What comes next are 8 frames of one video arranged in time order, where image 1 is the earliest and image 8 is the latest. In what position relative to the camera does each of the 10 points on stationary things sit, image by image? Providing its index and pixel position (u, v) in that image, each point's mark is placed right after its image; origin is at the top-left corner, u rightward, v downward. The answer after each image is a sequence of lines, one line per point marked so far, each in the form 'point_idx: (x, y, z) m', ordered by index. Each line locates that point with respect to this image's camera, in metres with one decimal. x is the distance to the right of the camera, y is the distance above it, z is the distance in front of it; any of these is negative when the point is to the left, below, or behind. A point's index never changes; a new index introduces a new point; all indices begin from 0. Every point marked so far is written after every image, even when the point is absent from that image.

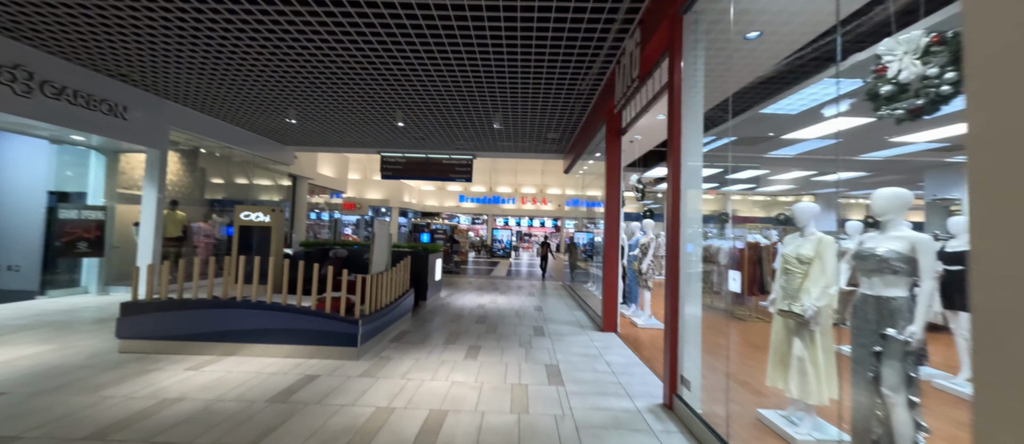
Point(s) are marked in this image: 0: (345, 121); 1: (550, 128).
0: (-3.6, +2.2, +6.4) m
1: (+0.9, +2.2, +6.9) m
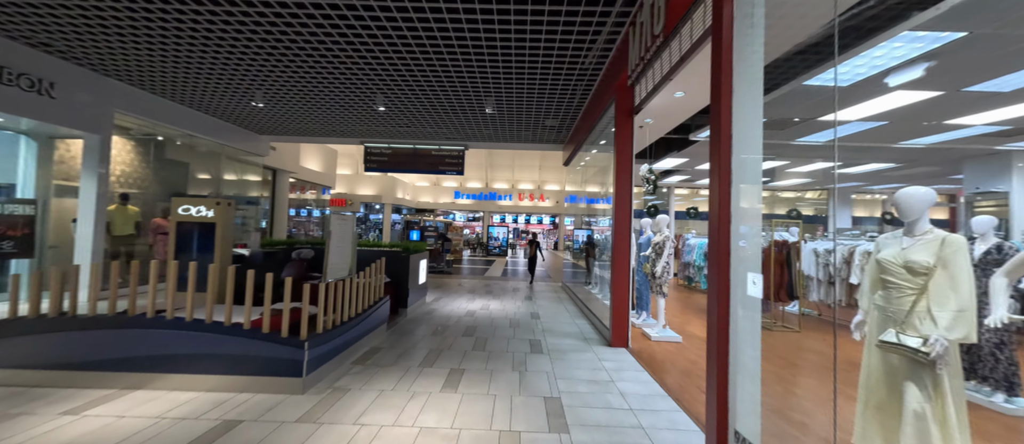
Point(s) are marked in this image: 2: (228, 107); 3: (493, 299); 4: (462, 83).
0: (-3.7, +2.2, +5.7) m
1: (+0.8, +2.3, +6.2) m
2: (-5.7, +2.3, +5.9) m
3: (-0.4, -1.6, +5.8) m
4: (-0.8, +2.3, +4.9) m
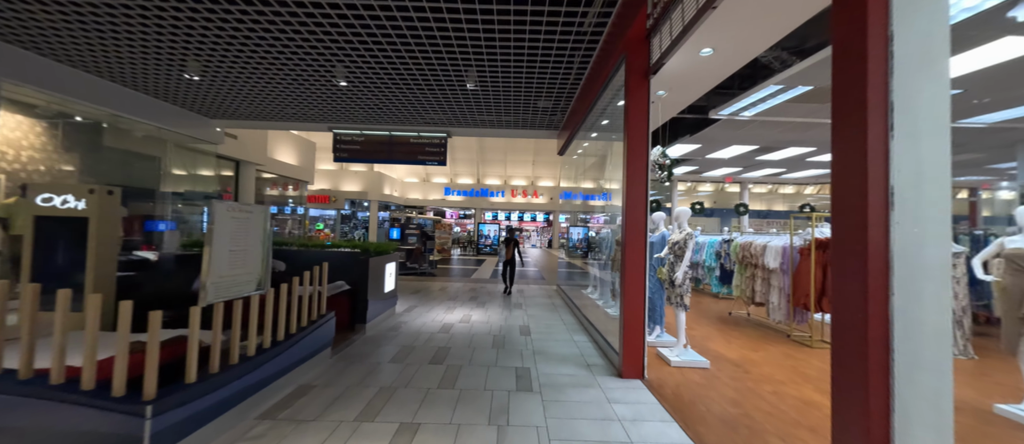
0: (-3.9, +2.3, +4.7) m
1: (+0.6, +2.4, +5.4) m
2: (-6.0, +2.3, +5.0) m
3: (-0.6, -1.5, +5.0) m
4: (-1.0, +2.4, +4.0) m
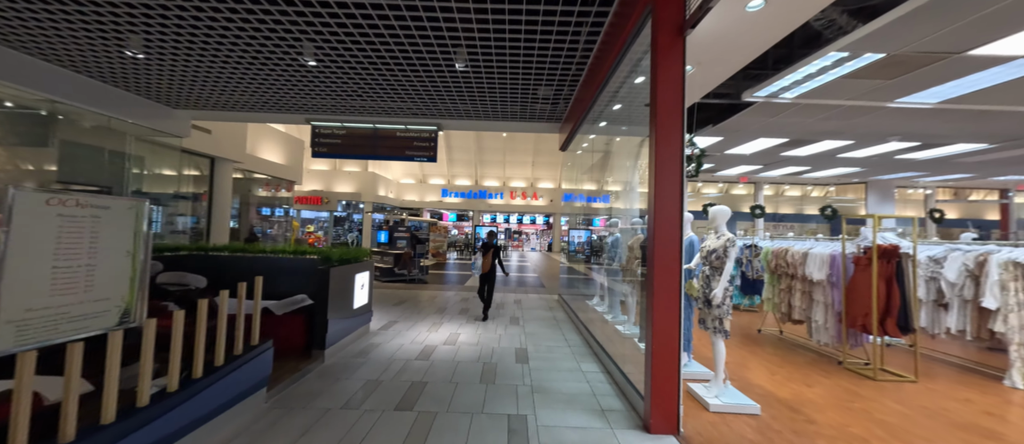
0: (-4.0, +2.3, +4.1) m
1: (+0.5, +2.3, +4.7) m
2: (-6.0, +2.3, +4.3) m
3: (-0.7, -1.5, +4.3) m
4: (-1.1, +2.3, +3.4) m
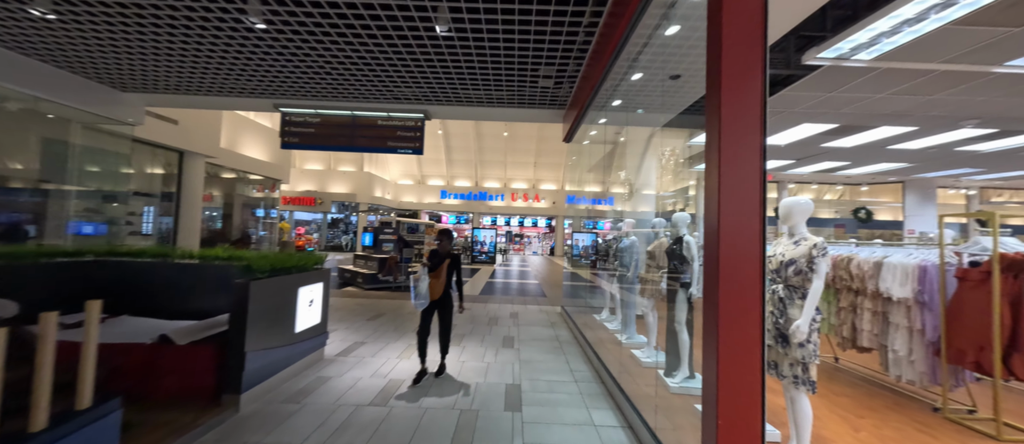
0: (-4.1, +2.3, +3.4) m
1: (+0.4, +2.3, +4.0) m
2: (-6.1, +2.3, +3.6) m
3: (-0.8, -1.5, +3.5) m
4: (-1.1, +2.4, +2.6) m
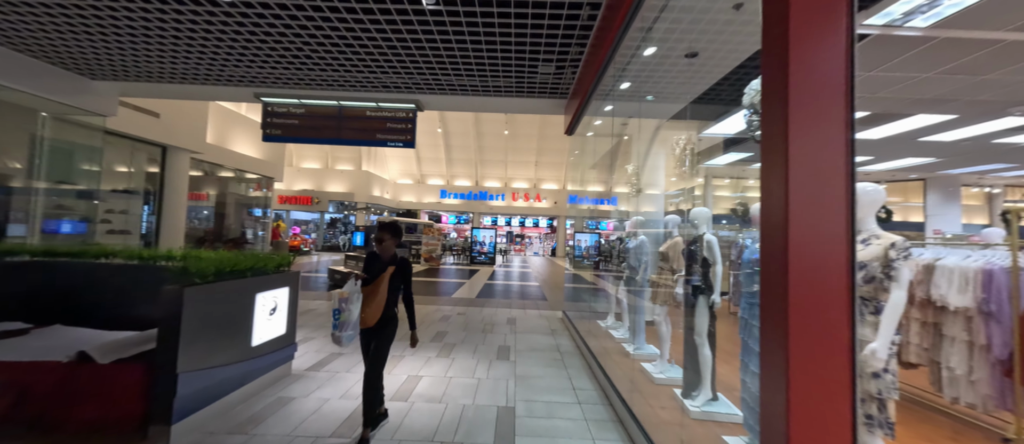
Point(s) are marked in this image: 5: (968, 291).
0: (-4.1, +2.3, +3.1) m
1: (+0.4, +2.3, +3.6) m
2: (-6.2, +2.4, +3.3) m
3: (-0.8, -1.5, +3.1) m
4: (-1.2, +2.4, +2.3) m
5: (+3.6, -0.5, +2.3) m
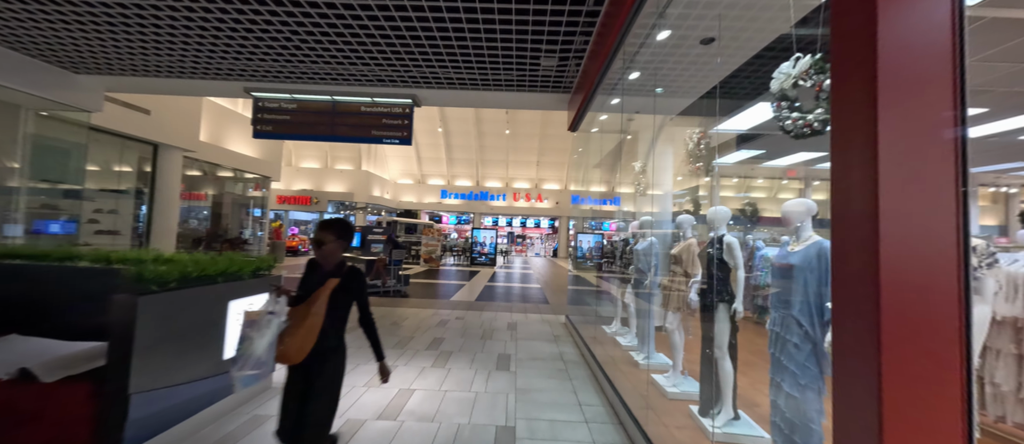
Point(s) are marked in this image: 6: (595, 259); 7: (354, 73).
0: (-4.1, +2.3, +2.9) m
1: (+0.4, +2.3, +3.4) m
2: (-6.1, +2.4, +3.1) m
3: (-0.8, -1.5, +2.9) m
4: (-1.2, +2.4, +2.1) m
5: (+3.6, -0.5, +2.0) m
6: (+1.6, -0.7, +5.3) m
7: (-2.4, +2.2, +4.3) m
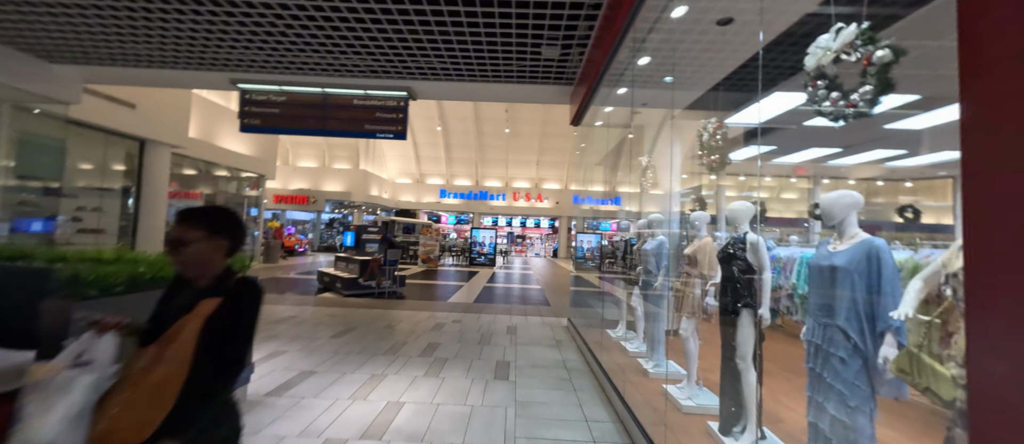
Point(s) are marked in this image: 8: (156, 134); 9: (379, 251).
0: (-4.1, +2.4, +2.6) m
1: (+0.4, +2.4, +3.2) m
2: (-6.1, +2.4, +2.9) m
3: (-0.8, -1.4, +2.7) m
4: (-1.2, +2.4, +1.9) m
5: (+3.6, -0.5, +1.8) m
6: (+1.5, -0.7, +5.1) m
7: (-2.4, +2.2, +4.1) m
8: (-7.8, +1.9, +6.4) m
9: (-3.1, -0.7, +6.8) m
